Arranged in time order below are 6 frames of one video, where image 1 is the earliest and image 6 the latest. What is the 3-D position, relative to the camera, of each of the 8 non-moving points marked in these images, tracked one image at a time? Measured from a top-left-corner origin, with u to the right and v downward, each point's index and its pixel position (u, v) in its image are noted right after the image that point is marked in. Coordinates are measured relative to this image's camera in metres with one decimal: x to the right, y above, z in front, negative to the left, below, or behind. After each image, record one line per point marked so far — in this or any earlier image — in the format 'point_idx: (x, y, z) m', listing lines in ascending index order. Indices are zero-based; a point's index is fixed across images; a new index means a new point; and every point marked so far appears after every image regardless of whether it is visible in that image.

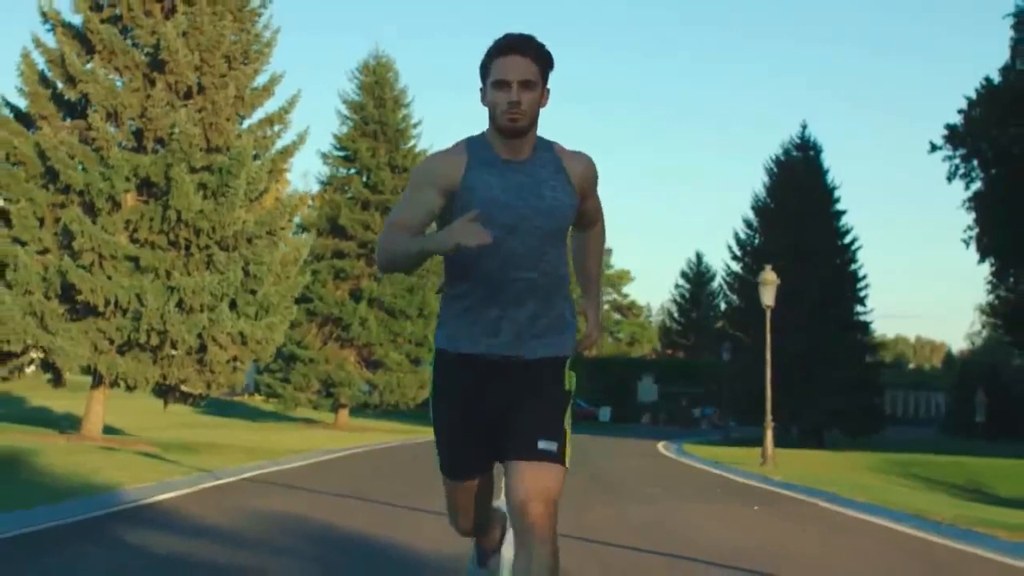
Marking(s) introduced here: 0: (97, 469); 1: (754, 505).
0: (-4.4, -2.0, +15.2) m
1: (+2.6, -2.3, +15.5) m
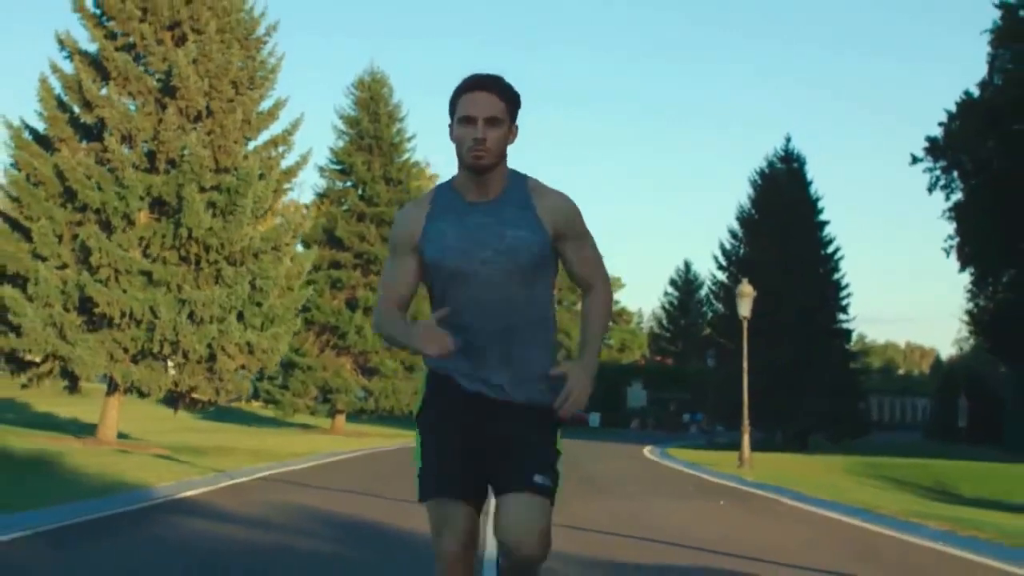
0: (-4.5, -2.1, +16.5) m
1: (+2.5, -2.5, +16.8) m
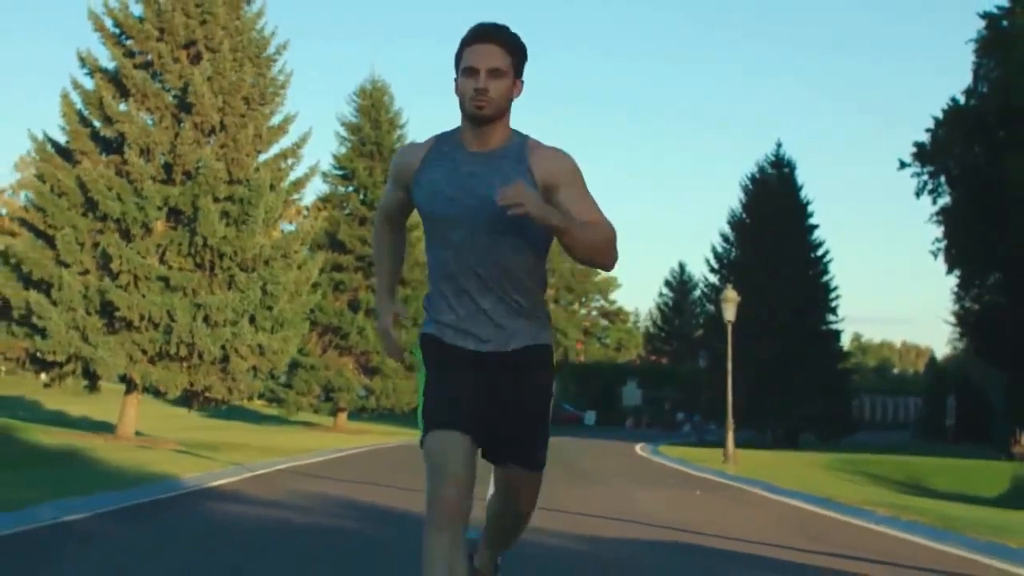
0: (-4.6, -2.2, +17.8) m
1: (+2.5, -2.6, +18.2) m
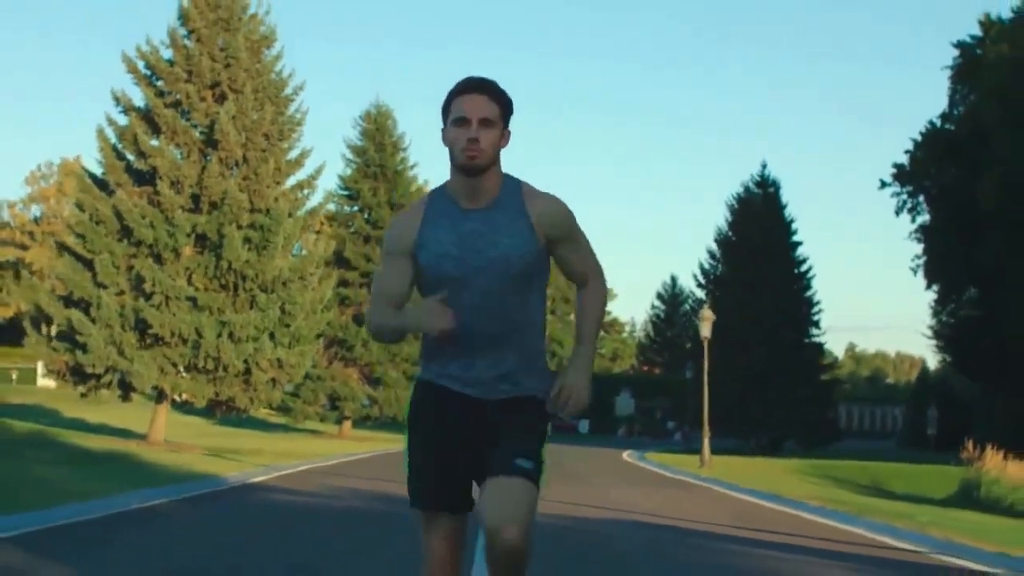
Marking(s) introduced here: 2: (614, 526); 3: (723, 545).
0: (-4.6, -2.6, +20.2) m
1: (+2.4, -3.0, +20.5) m
2: (+1.1, -2.5, +14.5) m
3: (+2.1, -2.4, +13.2) m
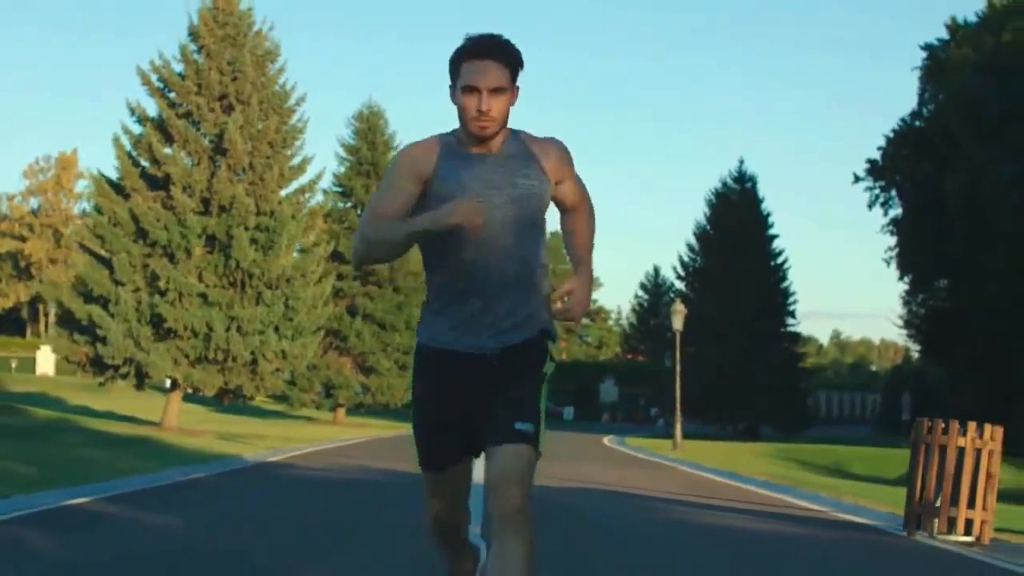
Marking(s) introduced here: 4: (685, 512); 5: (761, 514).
0: (-4.9, -2.5, +22.3) m
1: (+2.2, -2.9, +22.7) m
2: (+0.9, -2.5, +16.7) m
3: (+1.9, -2.5, +15.3) m
4: (+1.9, -2.4, +15.2) m
5: (+2.7, -2.5, +15.2) m
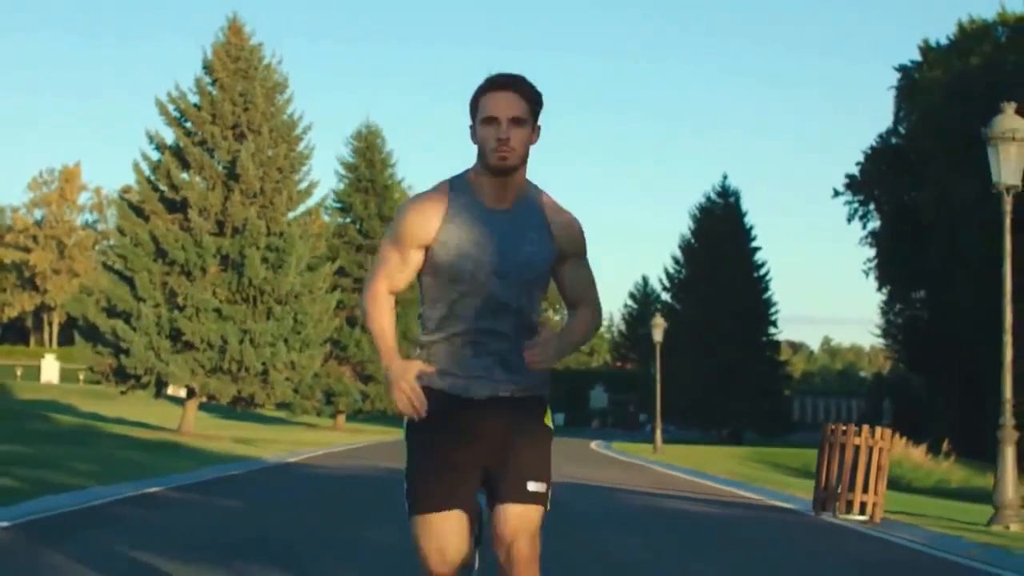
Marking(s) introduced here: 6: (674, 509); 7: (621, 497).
0: (-5.0, -2.9, +24.5) m
1: (+2.0, -3.2, +25.0) m
2: (+0.8, -2.8, +18.9) m
3: (+1.8, -2.7, +17.6) m
4: (+1.8, -2.7, +17.4) m
5: (+2.6, -2.7, +17.4) m
6: (+1.9, -2.7, +17.2) m
7: (+1.3, -2.8, +18.3) m
